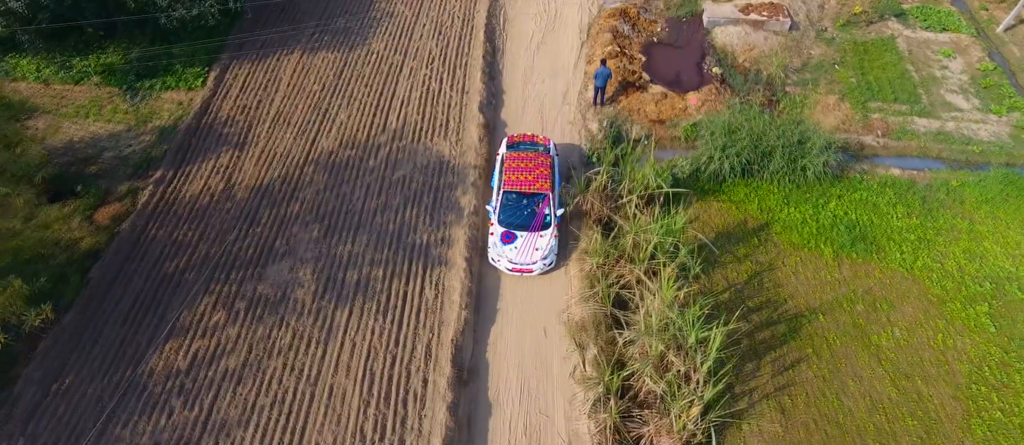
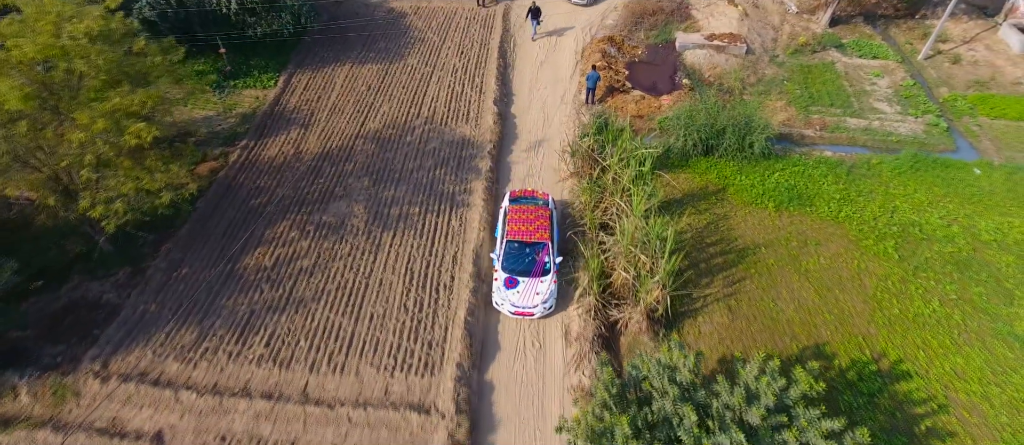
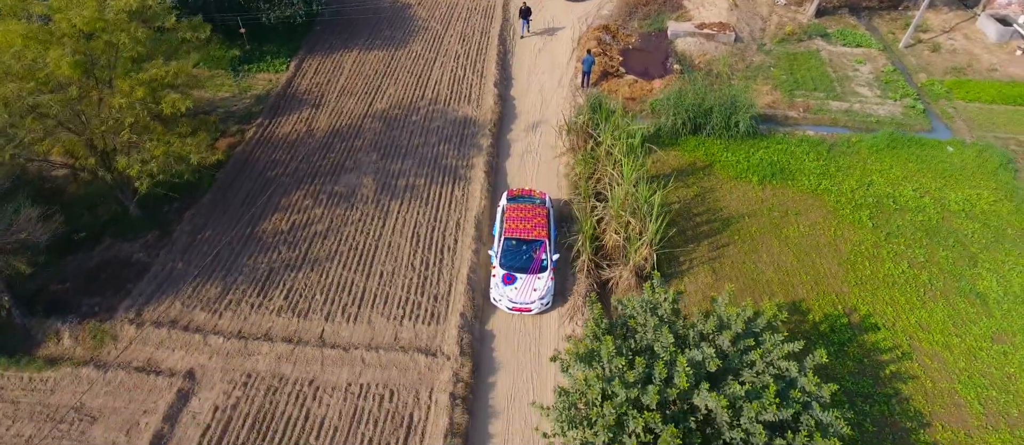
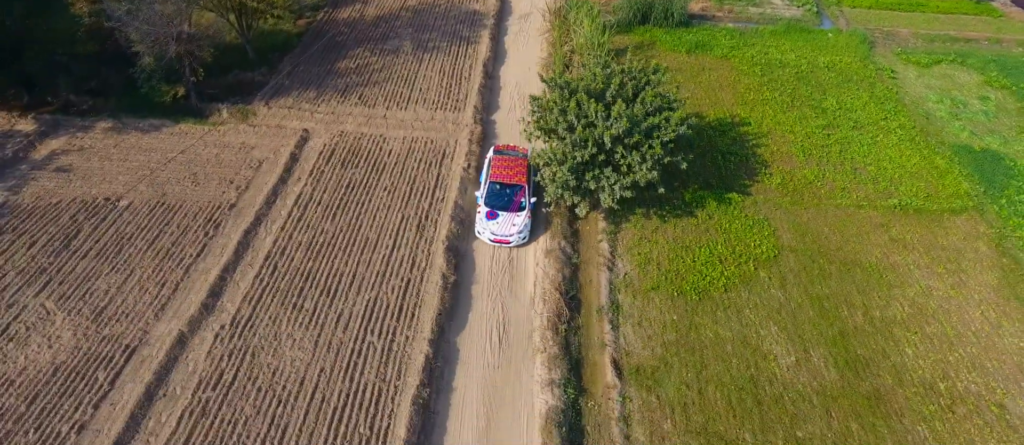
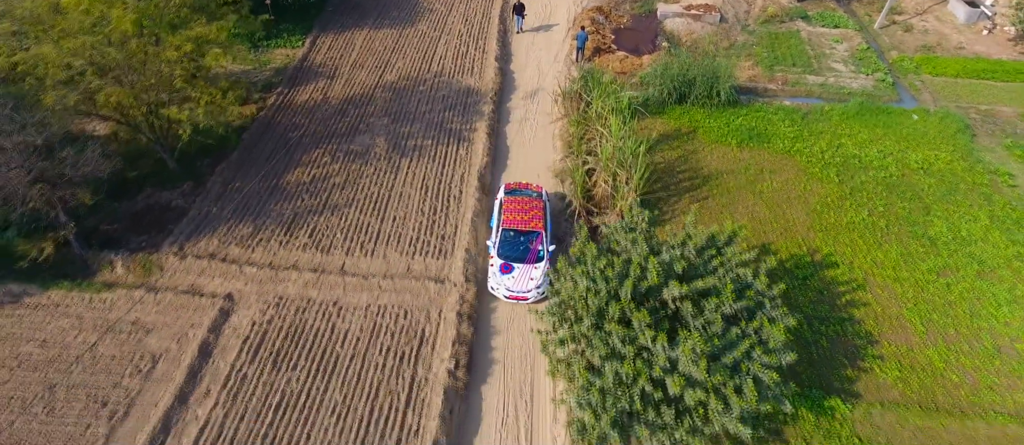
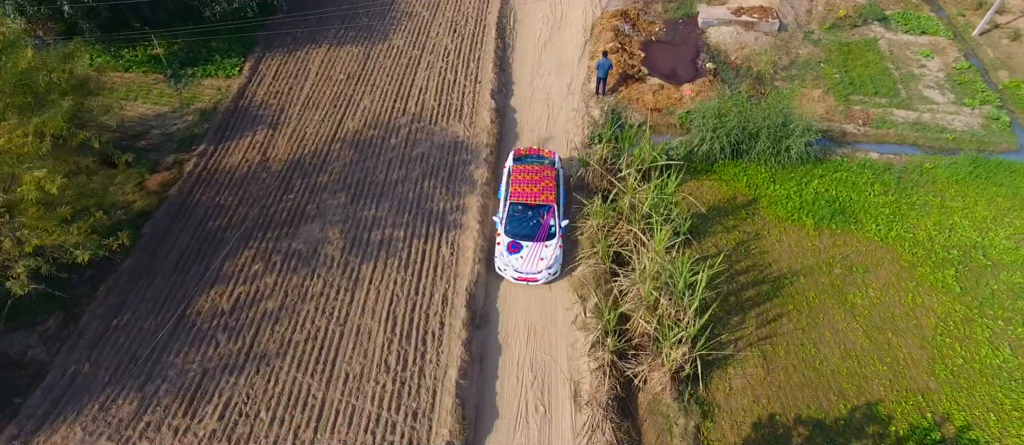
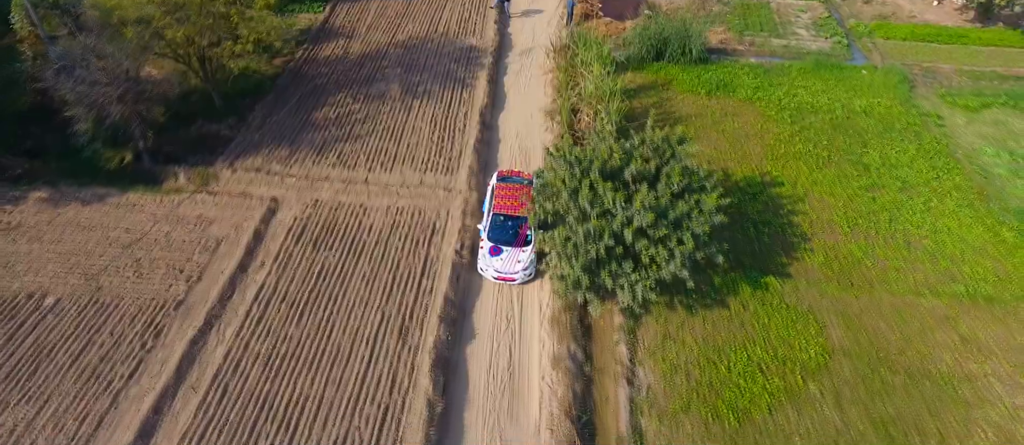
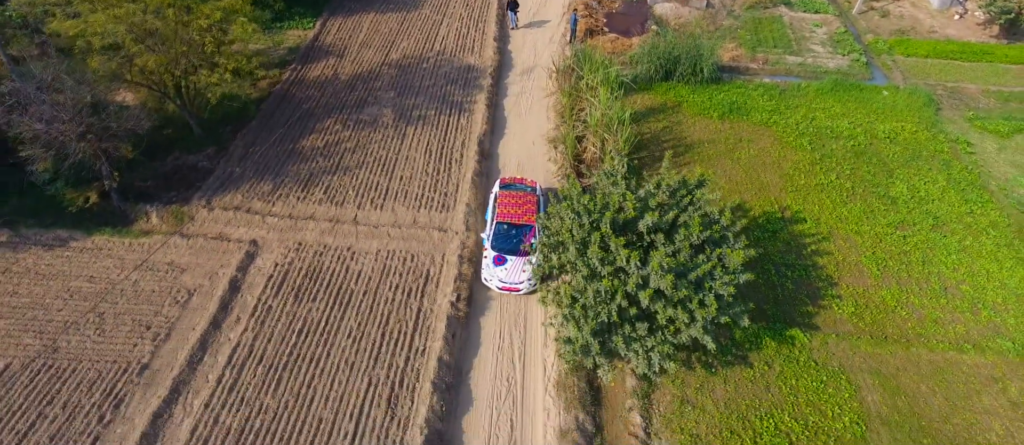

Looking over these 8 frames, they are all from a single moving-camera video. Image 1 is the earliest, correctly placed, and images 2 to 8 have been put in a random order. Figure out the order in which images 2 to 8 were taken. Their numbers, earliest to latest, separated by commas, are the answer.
6, 2, 3, 5, 8, 7, 4
